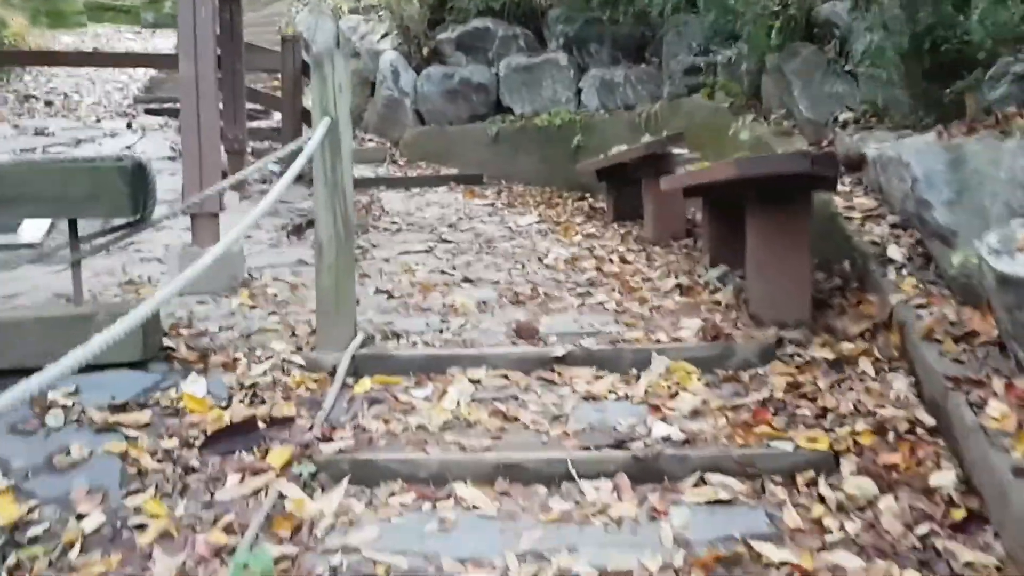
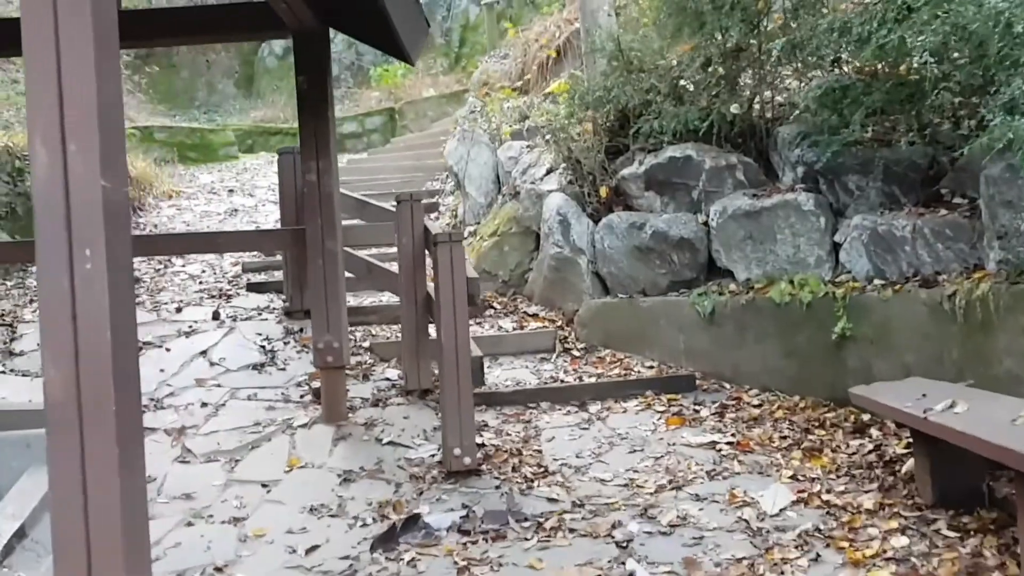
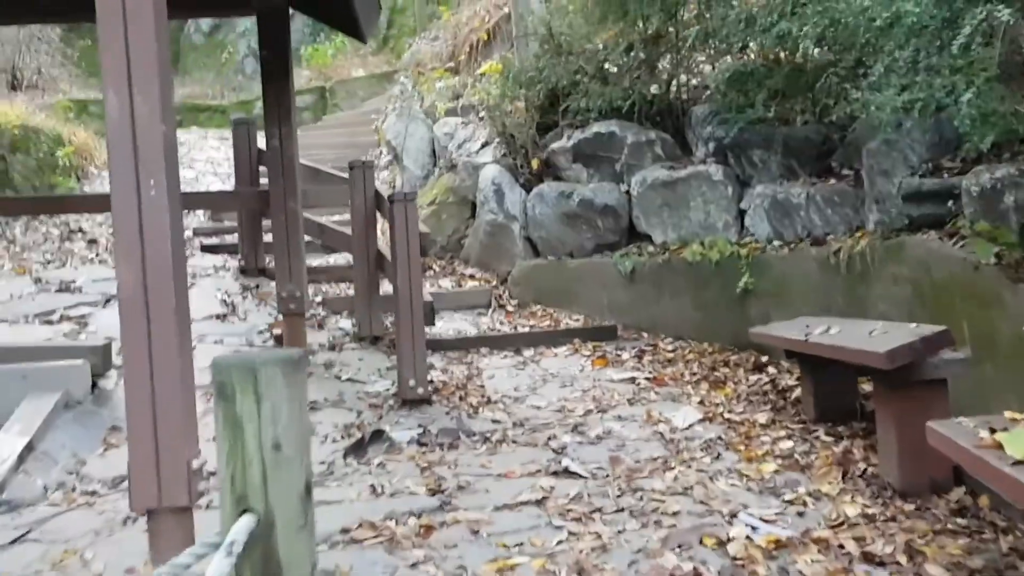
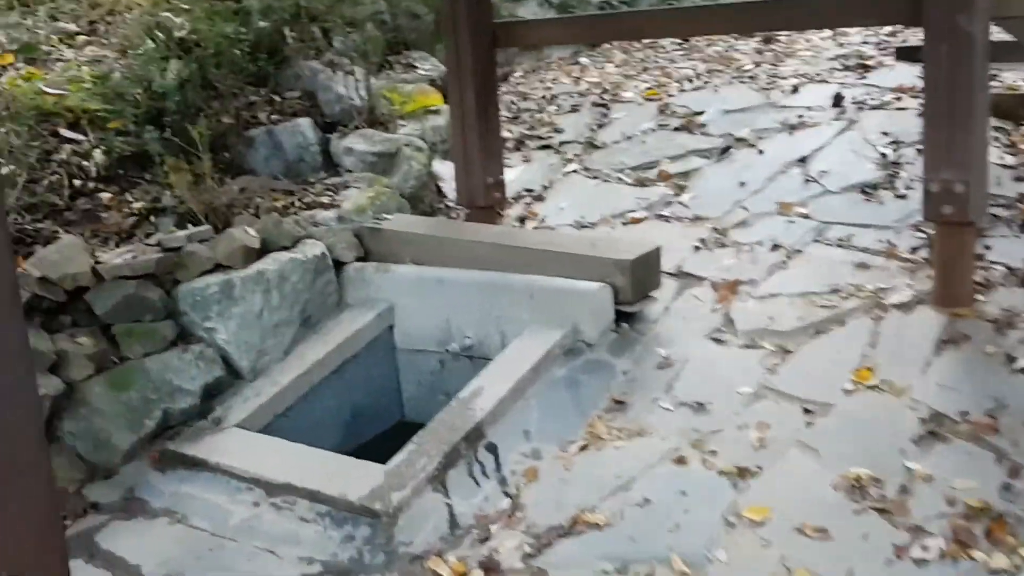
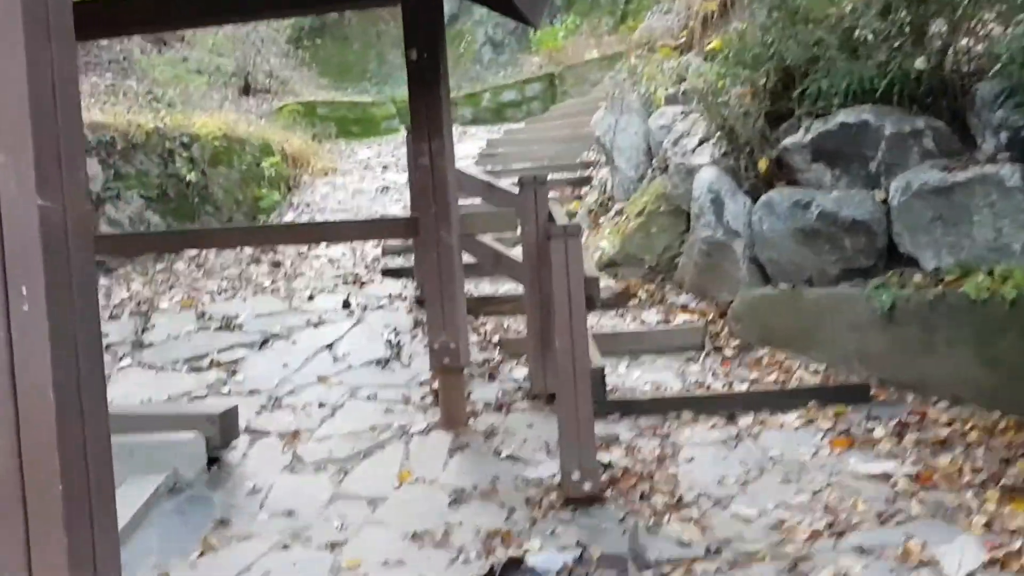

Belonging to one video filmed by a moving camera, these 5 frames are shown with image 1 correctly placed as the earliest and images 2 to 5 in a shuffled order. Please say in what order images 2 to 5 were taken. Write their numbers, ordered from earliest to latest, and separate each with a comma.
3, 2, 5, 4
